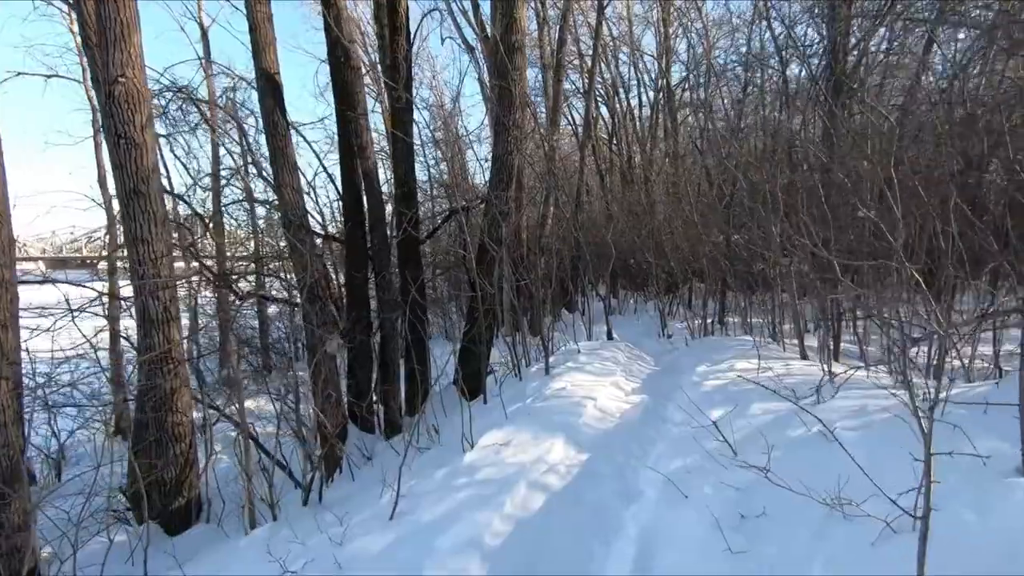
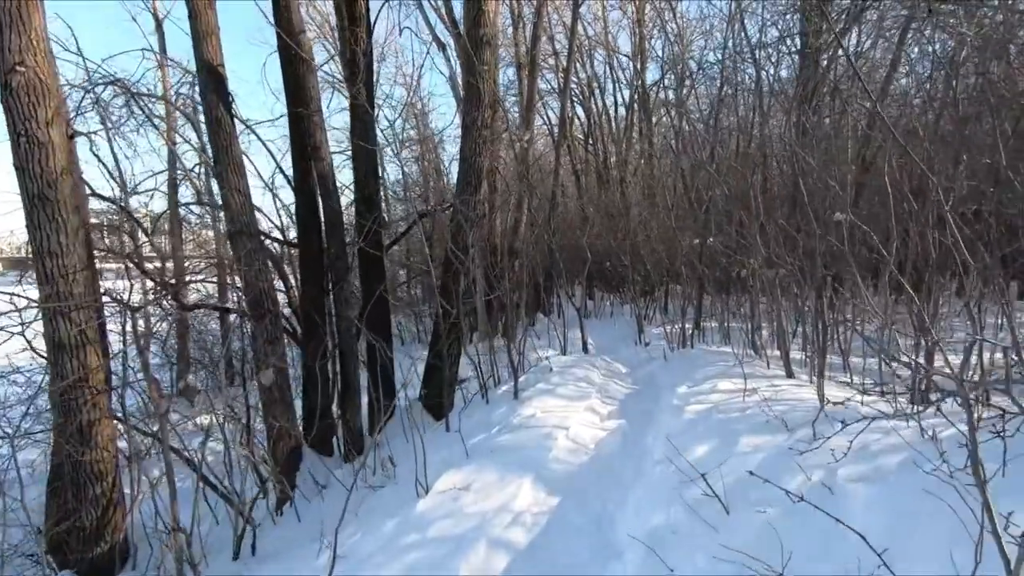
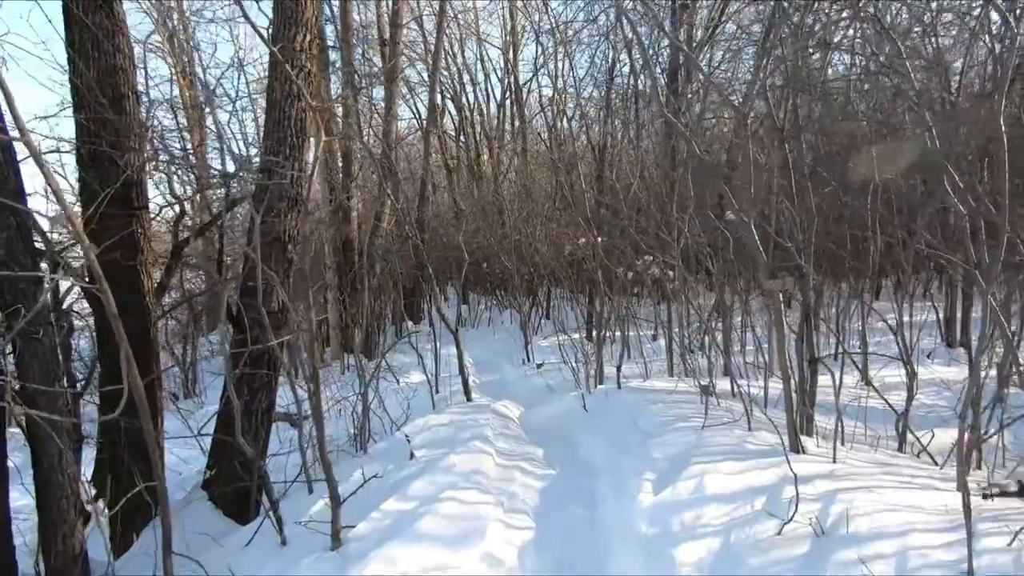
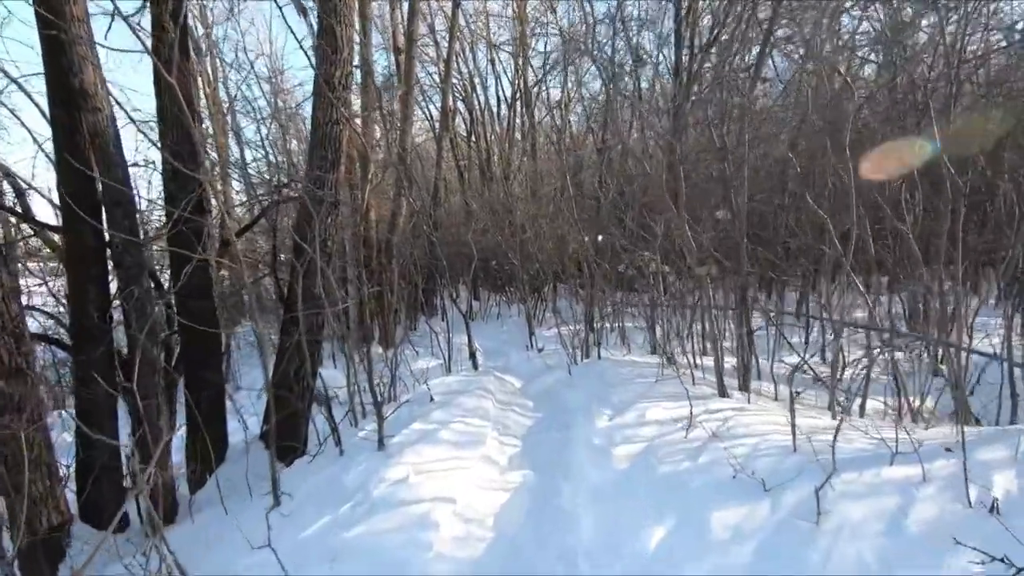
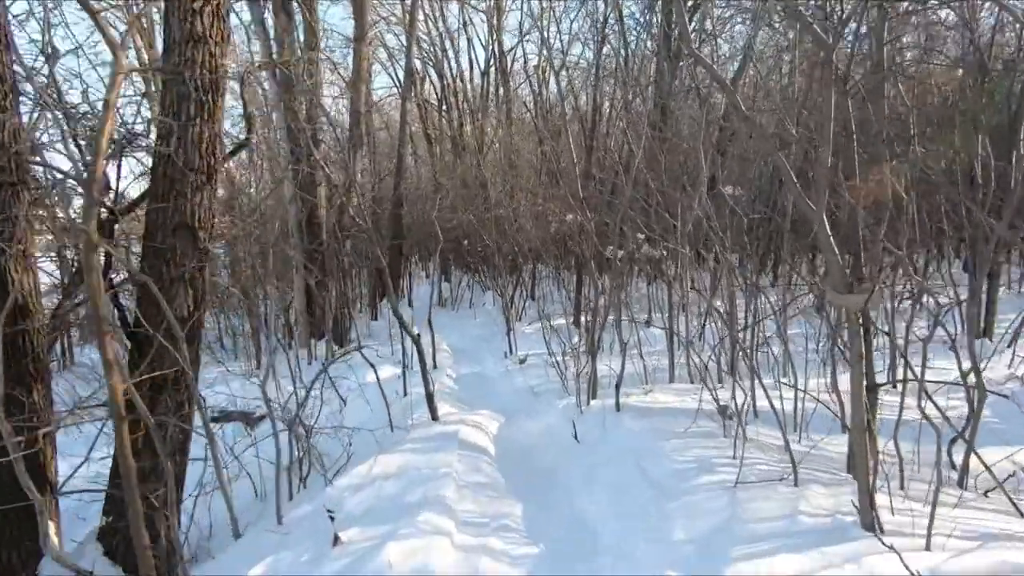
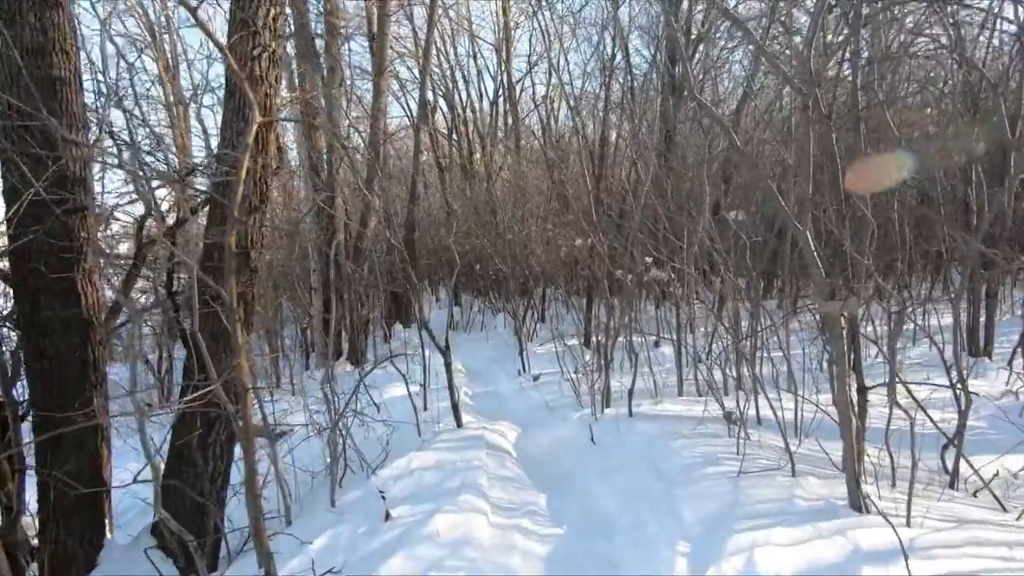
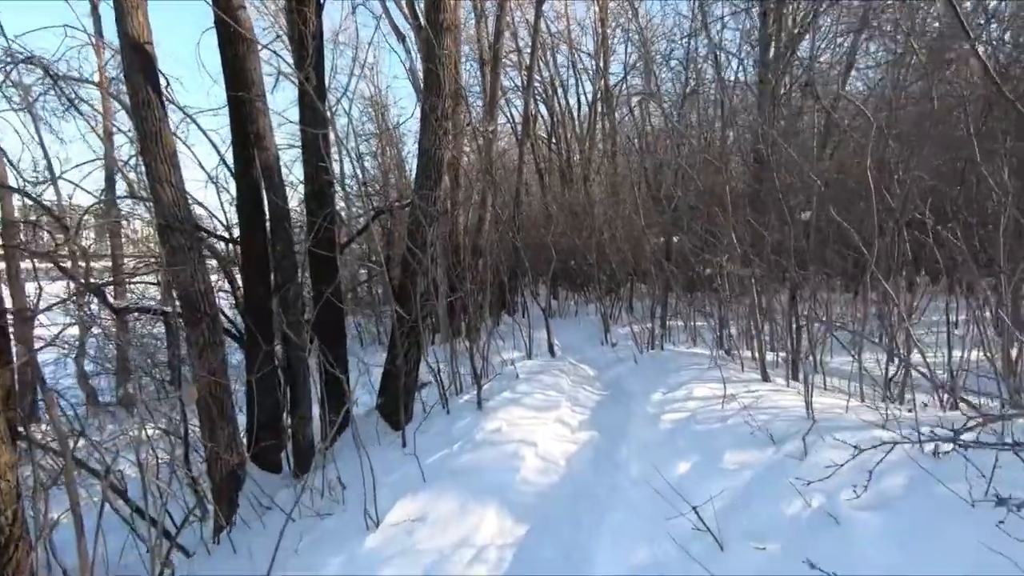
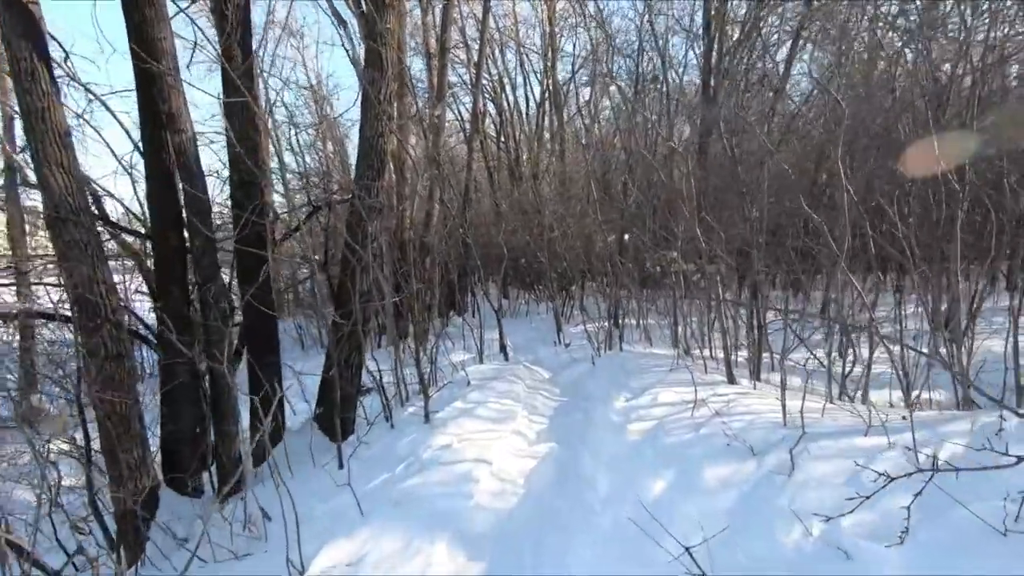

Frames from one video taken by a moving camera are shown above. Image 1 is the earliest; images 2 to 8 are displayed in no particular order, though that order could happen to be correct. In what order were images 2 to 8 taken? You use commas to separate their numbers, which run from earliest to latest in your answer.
2, 7, 8, 4, 3, 6, 5
